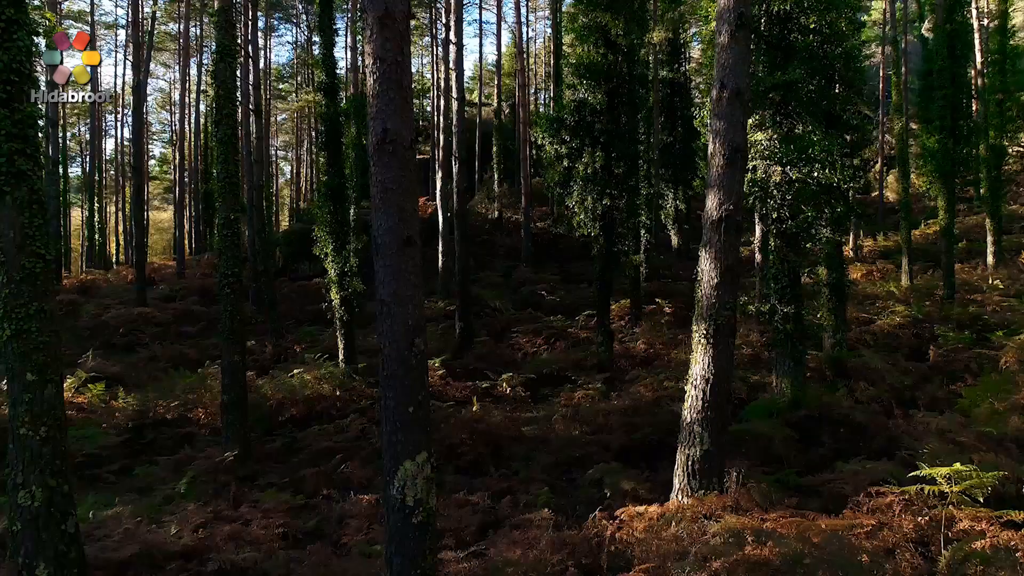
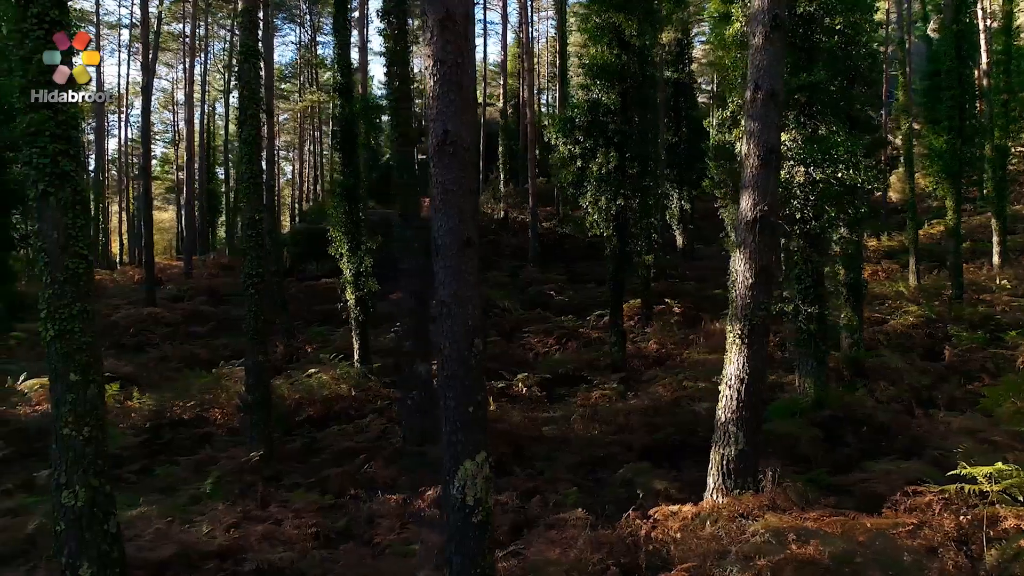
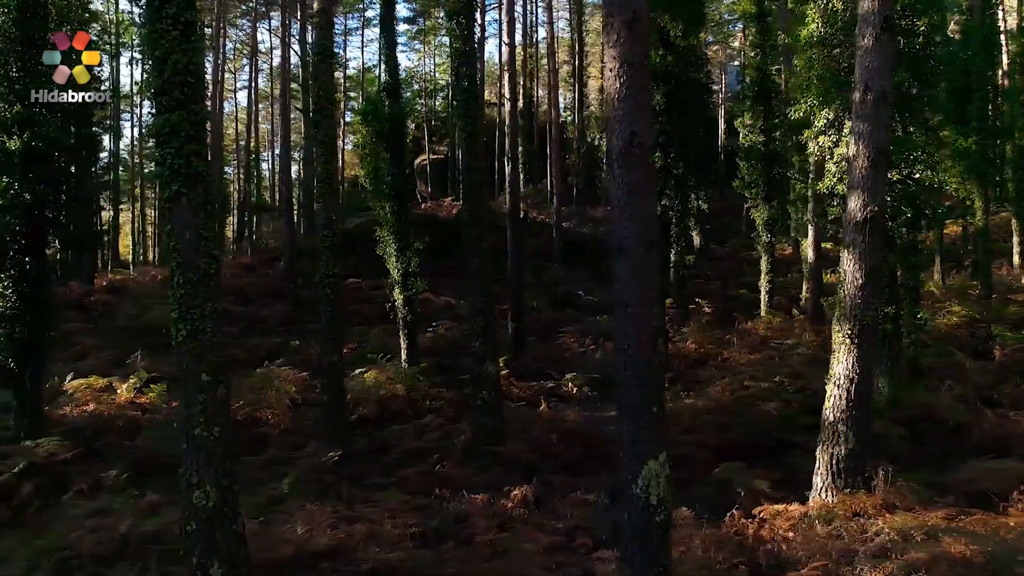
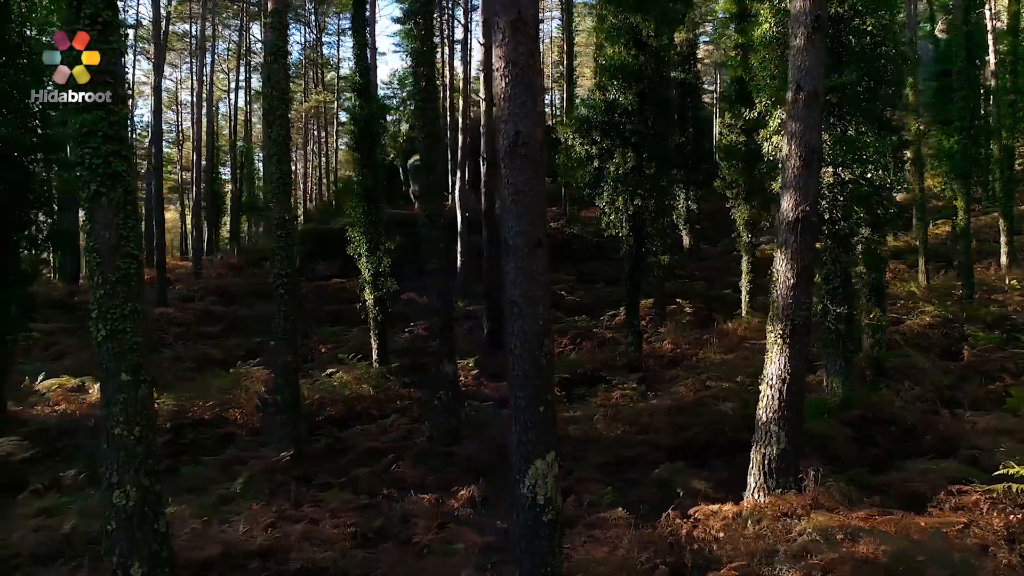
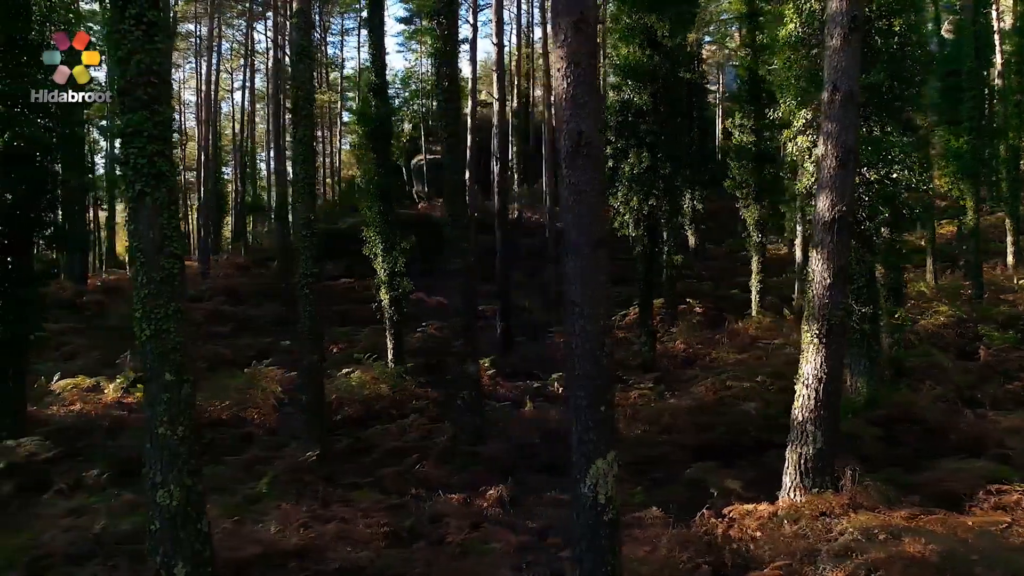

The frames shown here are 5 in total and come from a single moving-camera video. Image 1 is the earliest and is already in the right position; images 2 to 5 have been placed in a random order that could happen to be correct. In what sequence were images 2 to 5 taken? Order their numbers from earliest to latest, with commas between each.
2, 4, 5, 3
